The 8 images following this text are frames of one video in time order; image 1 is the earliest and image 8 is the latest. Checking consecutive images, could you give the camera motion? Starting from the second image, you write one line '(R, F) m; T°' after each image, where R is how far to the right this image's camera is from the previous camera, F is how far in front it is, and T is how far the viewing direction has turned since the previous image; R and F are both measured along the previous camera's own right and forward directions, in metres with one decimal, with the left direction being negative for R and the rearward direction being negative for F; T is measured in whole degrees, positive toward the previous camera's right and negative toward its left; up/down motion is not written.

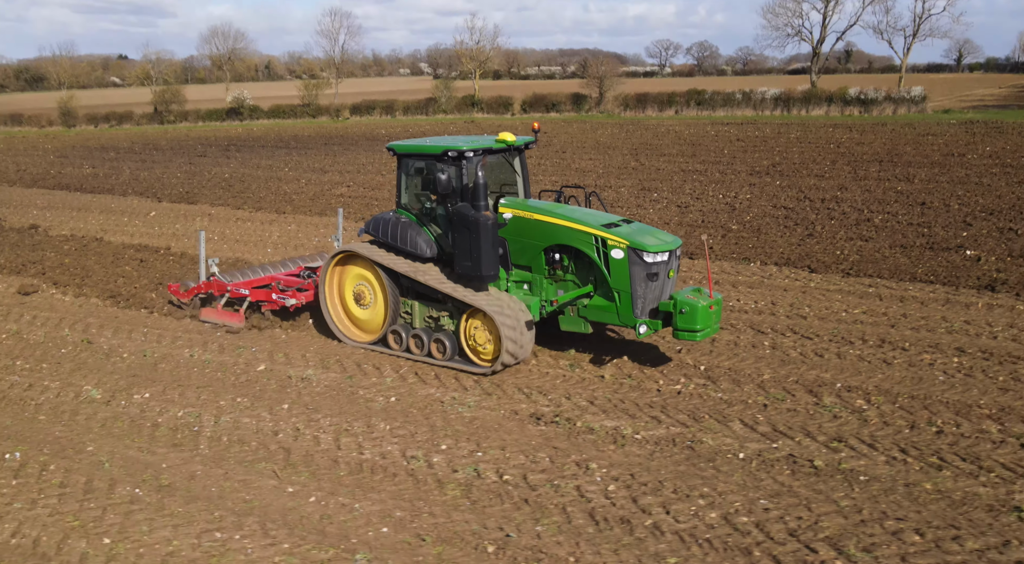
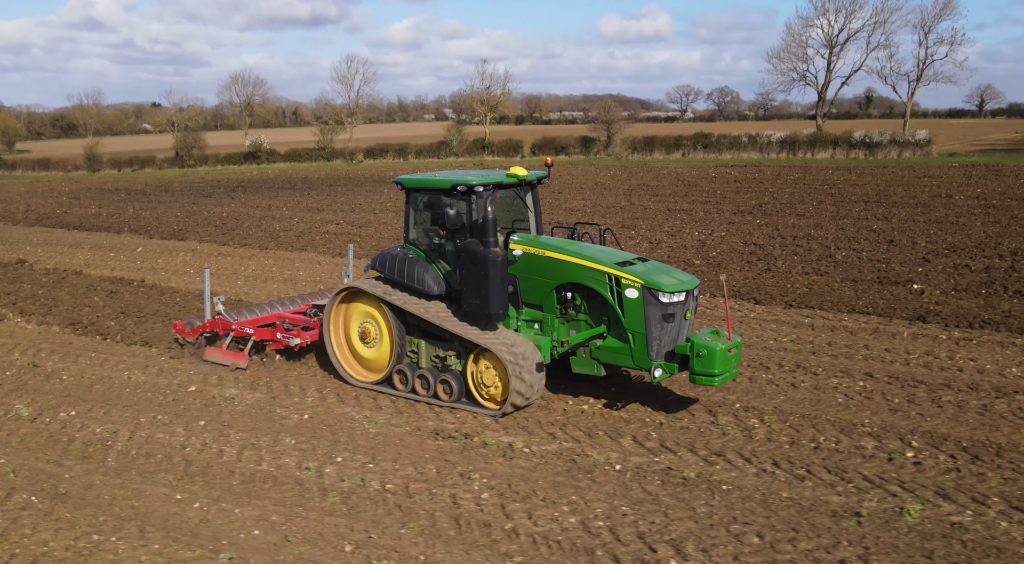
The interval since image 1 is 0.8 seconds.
(+1.0, -0.3) m; -1°
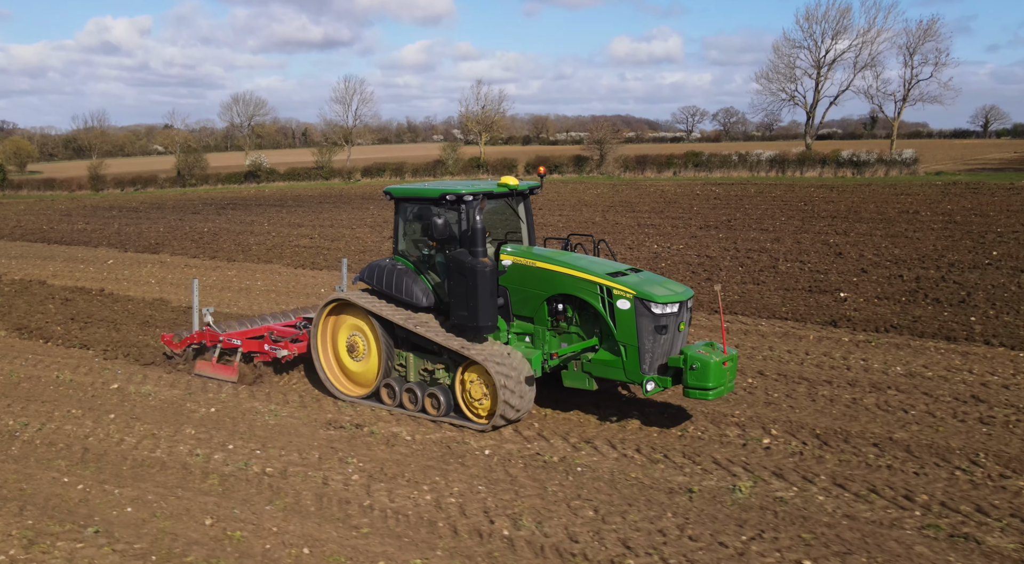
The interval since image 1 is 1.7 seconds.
(+1.0, -0.4) m; 0°
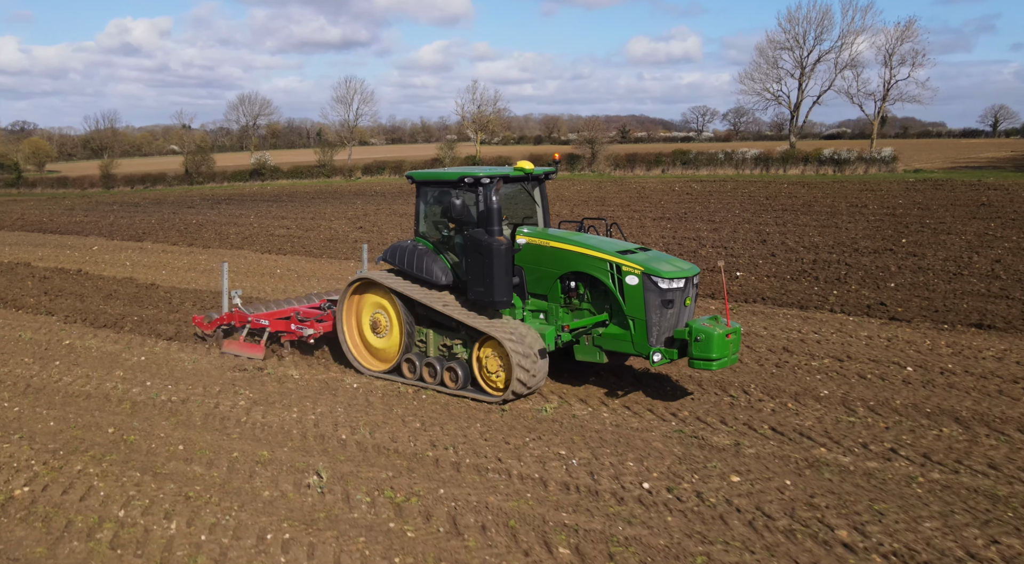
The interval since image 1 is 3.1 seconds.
(+1.4, -1.2) m; -1°
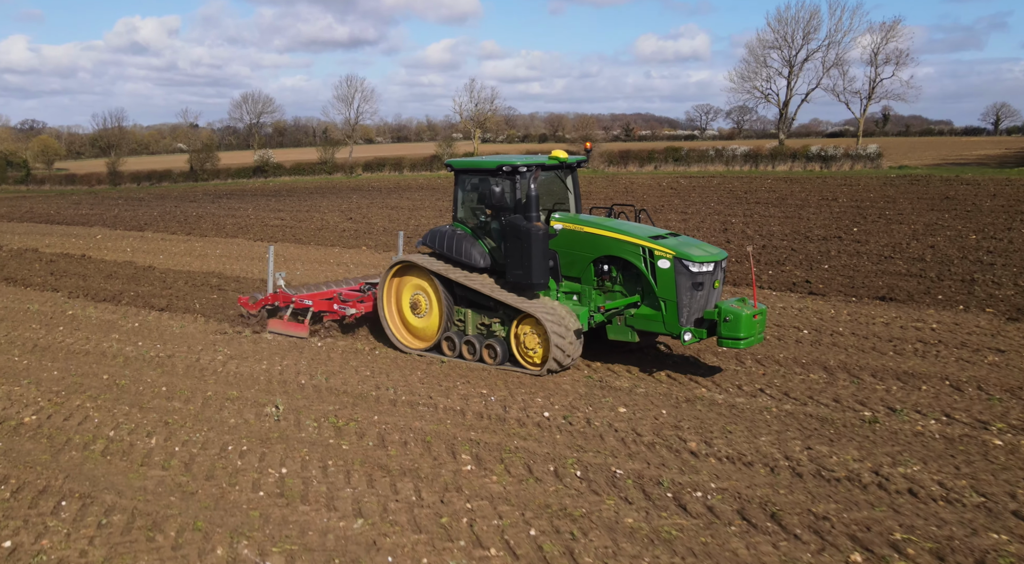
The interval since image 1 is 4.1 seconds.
(+0.7, -1.0) m; 0°
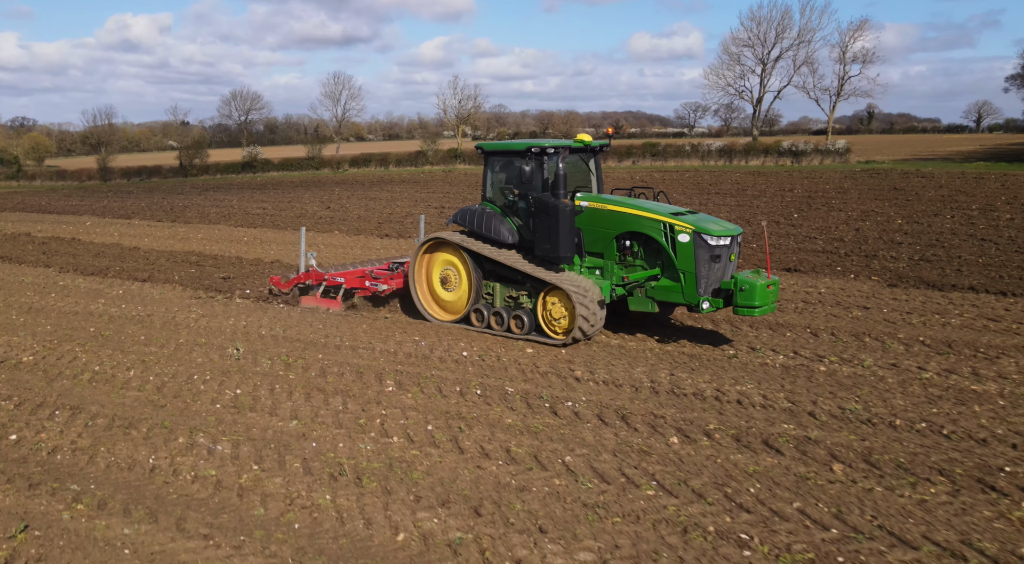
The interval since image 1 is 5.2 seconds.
(+0.7, -1.1) m; +1°
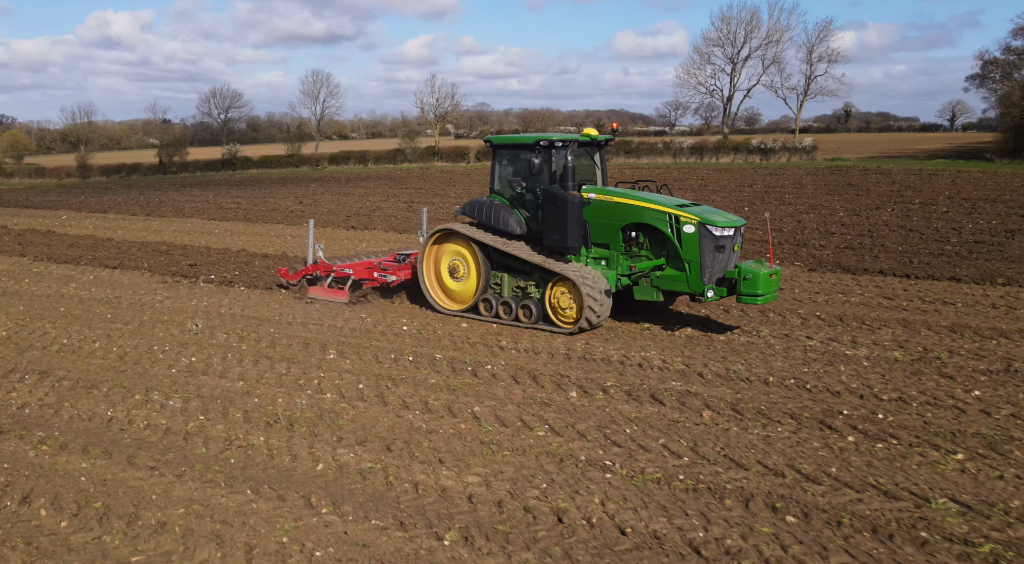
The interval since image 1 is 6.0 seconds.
(+0.5, -0.7) m; +1°
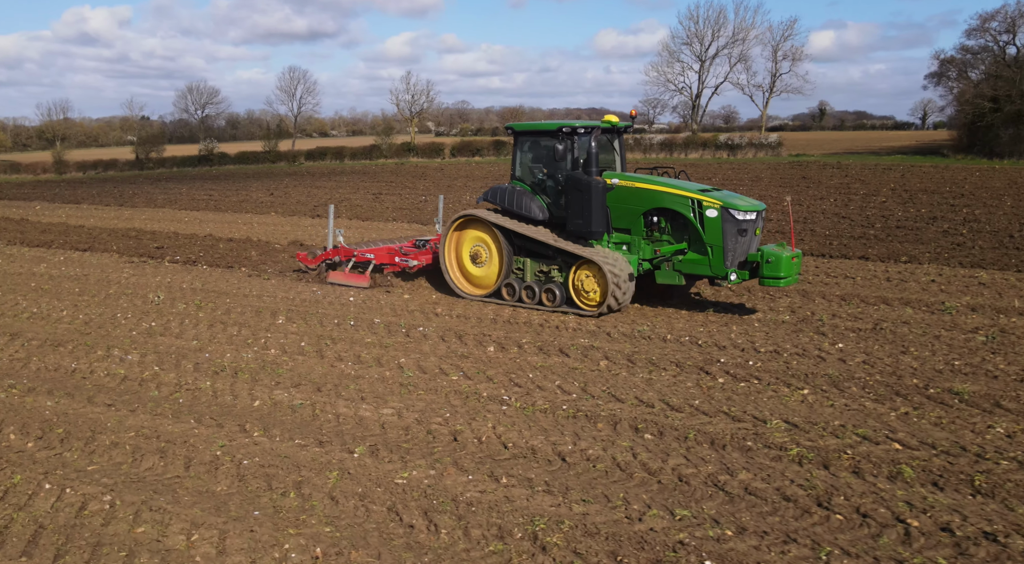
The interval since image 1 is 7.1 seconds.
(+0.5, -0.7) m; +1°
